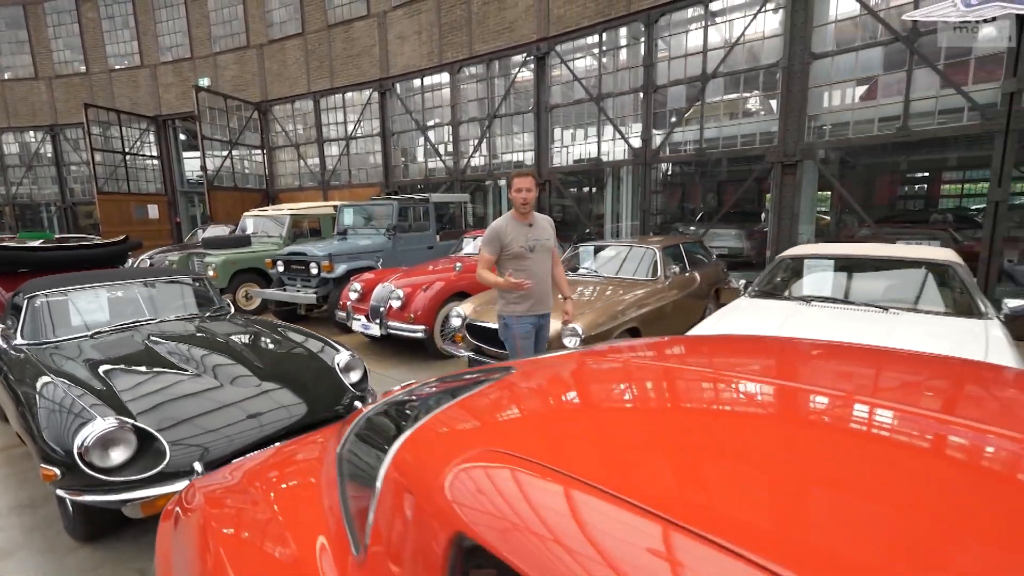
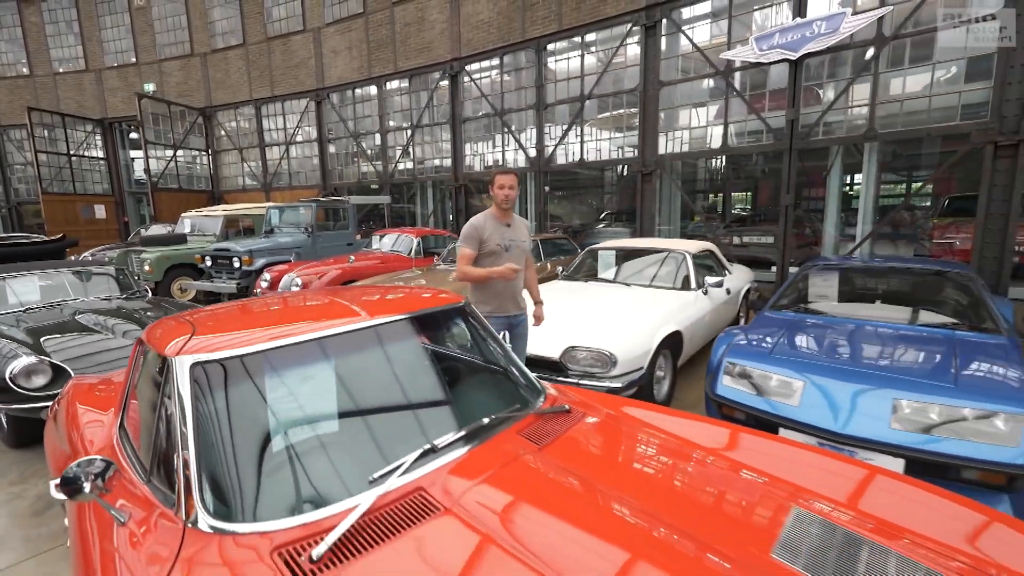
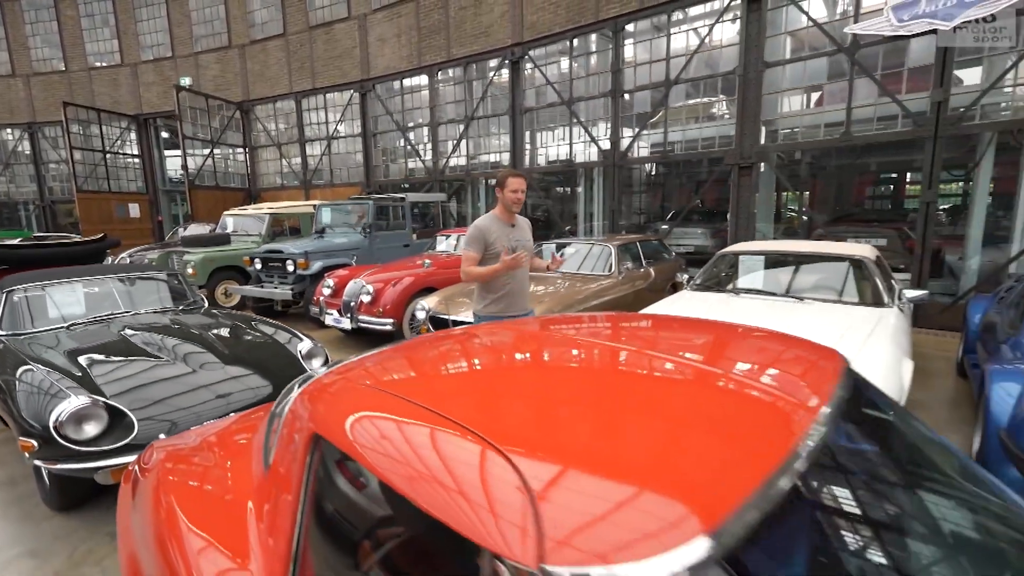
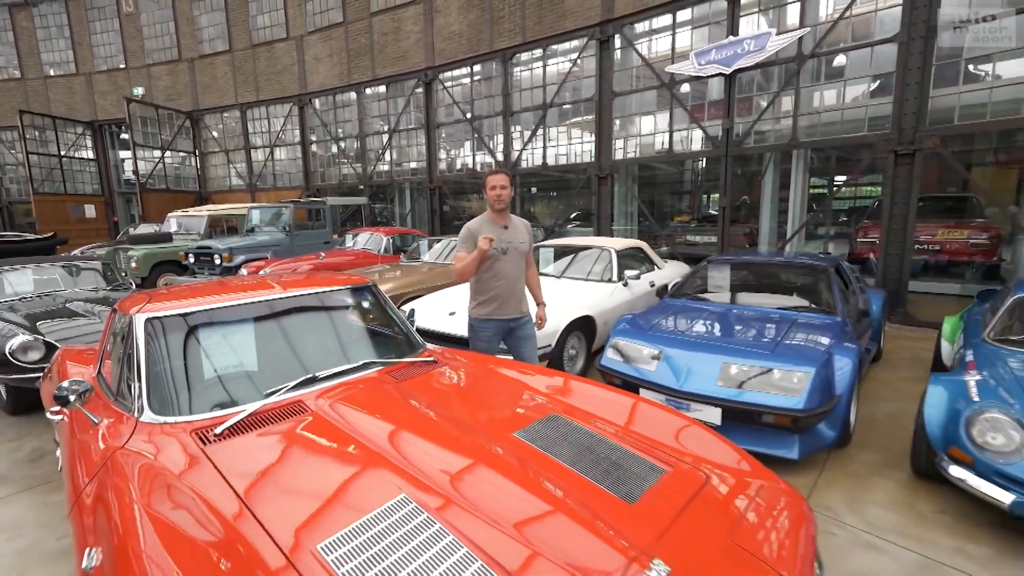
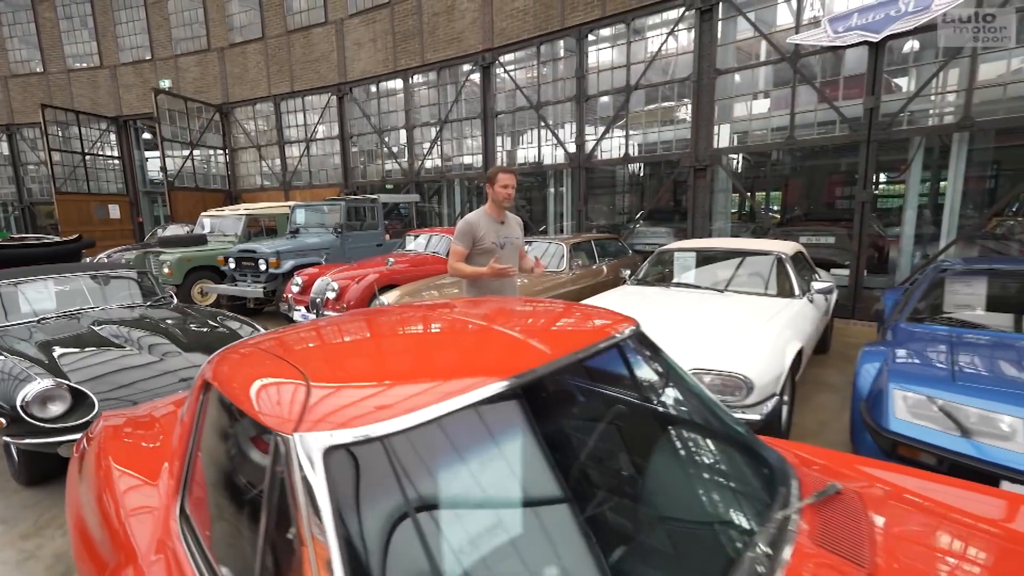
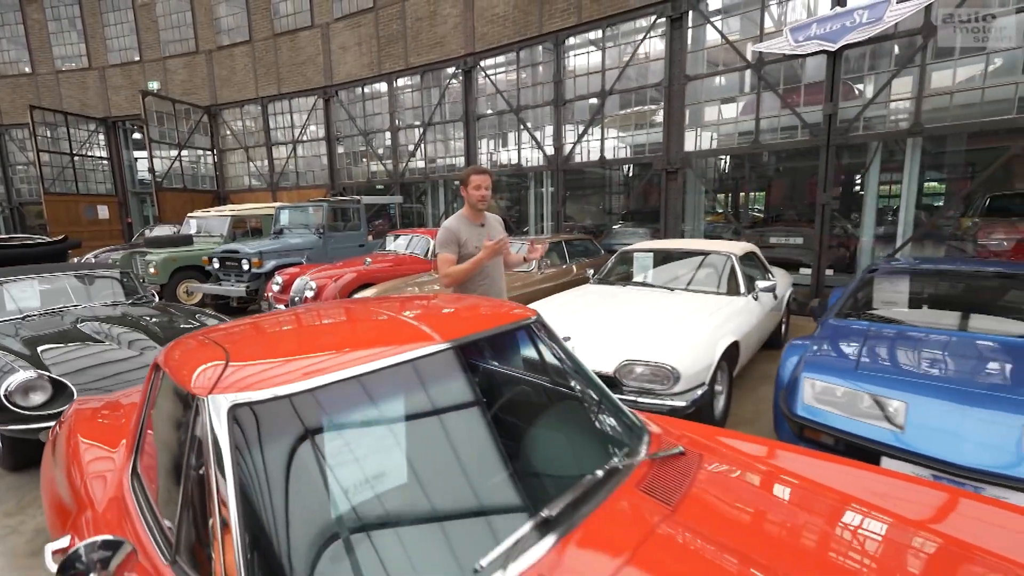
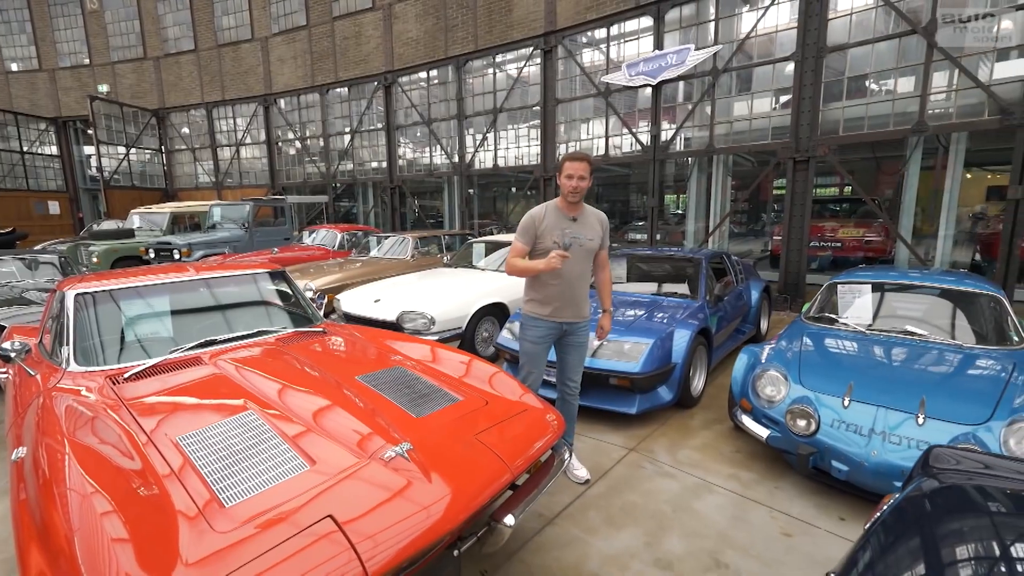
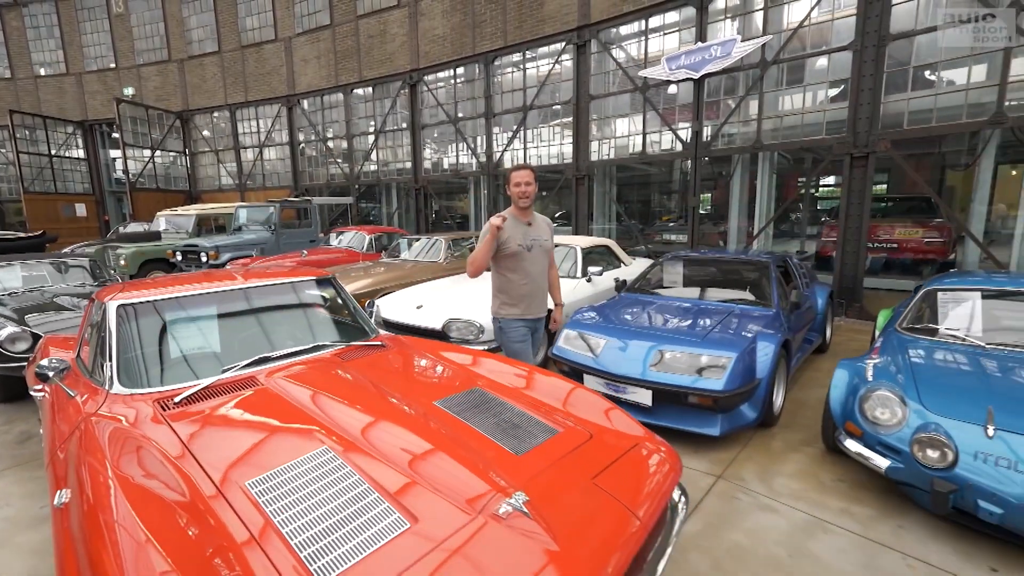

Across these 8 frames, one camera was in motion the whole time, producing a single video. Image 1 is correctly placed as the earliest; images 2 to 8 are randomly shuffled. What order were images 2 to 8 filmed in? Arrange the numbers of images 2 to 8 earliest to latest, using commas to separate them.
3, 5, 6, 2, 4, 8, 7
